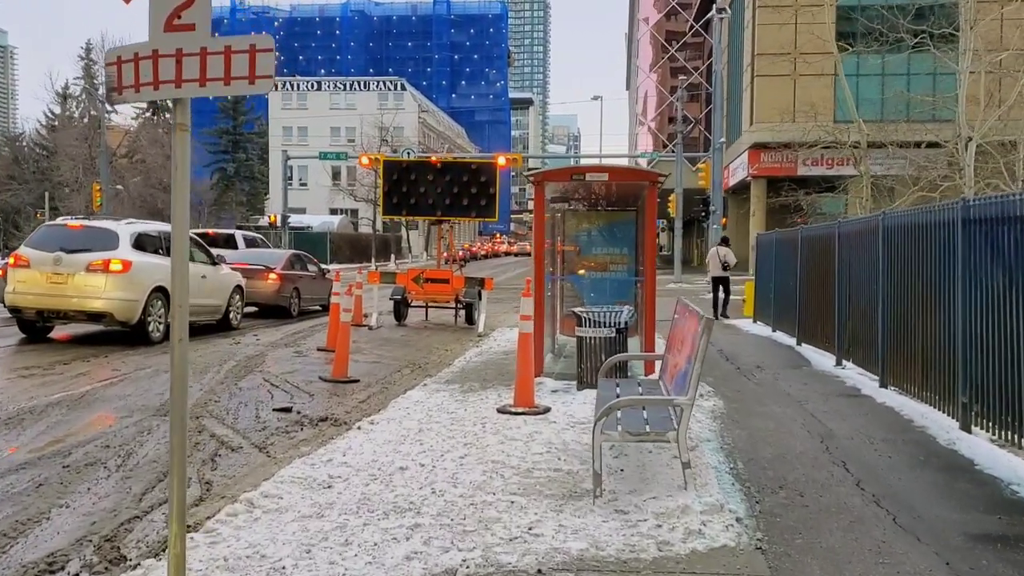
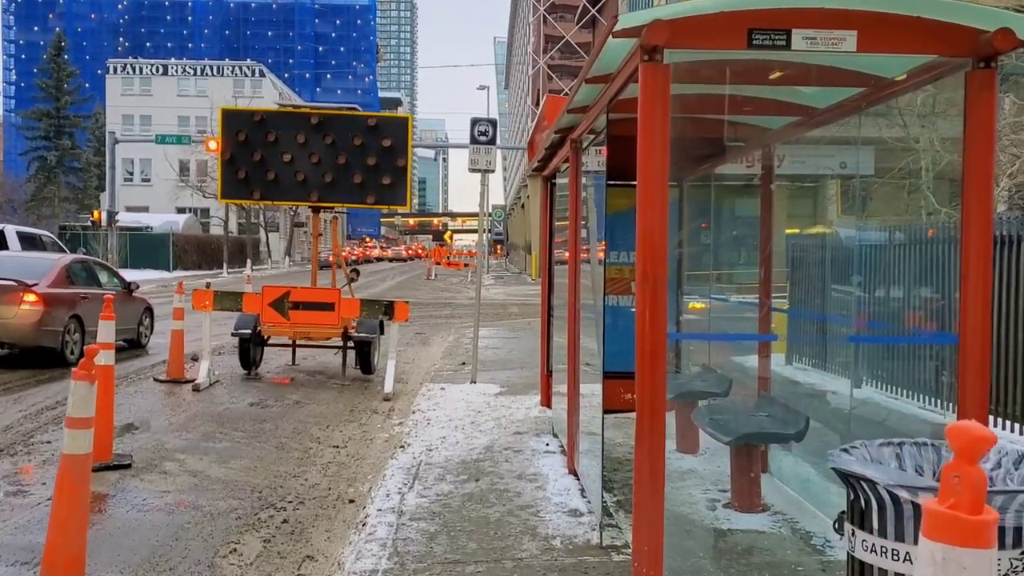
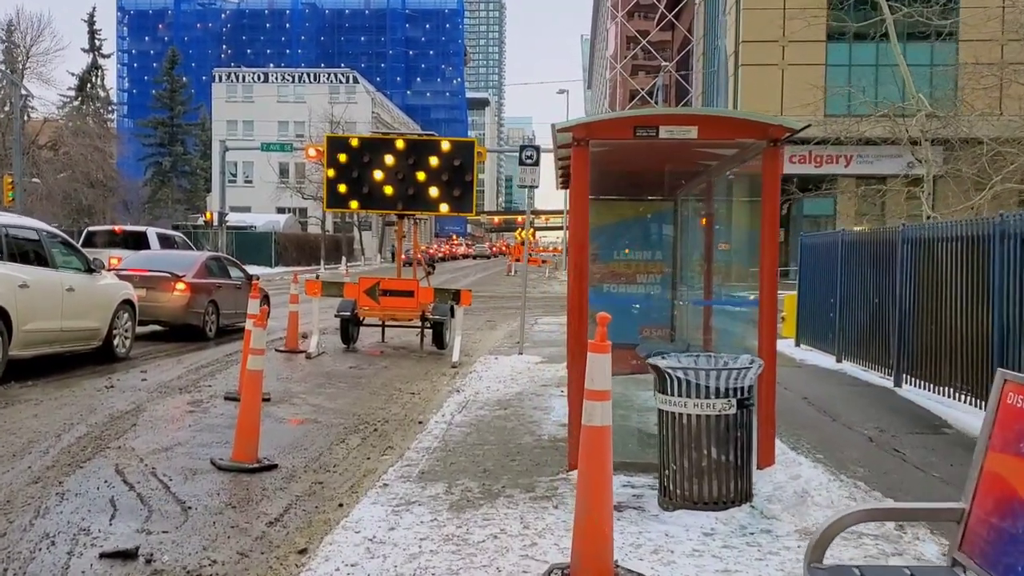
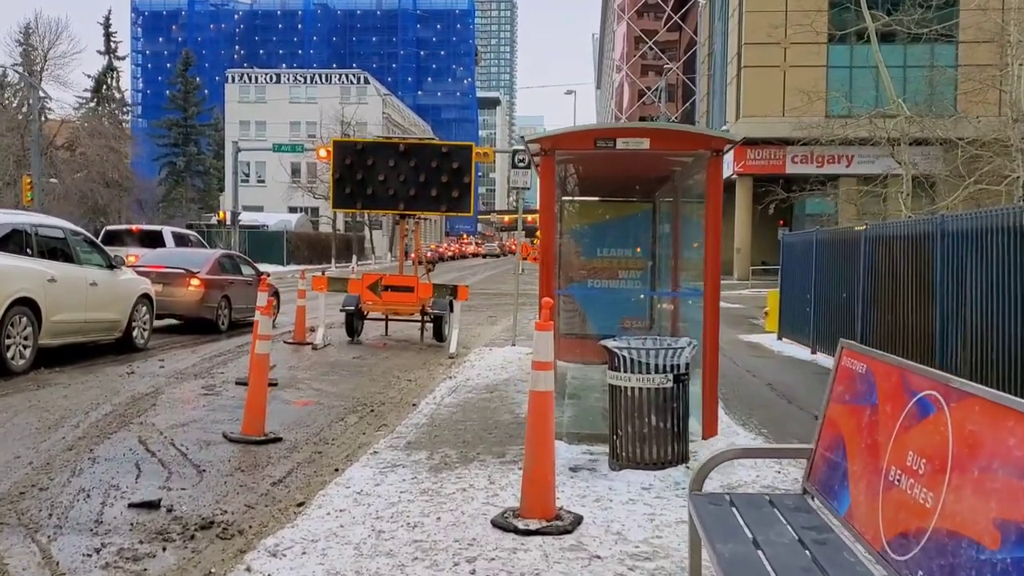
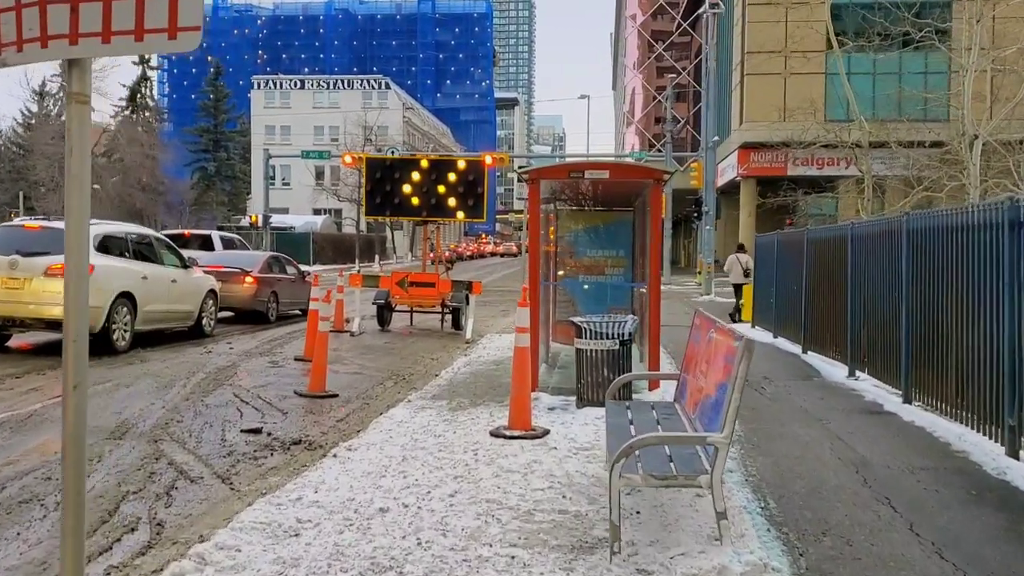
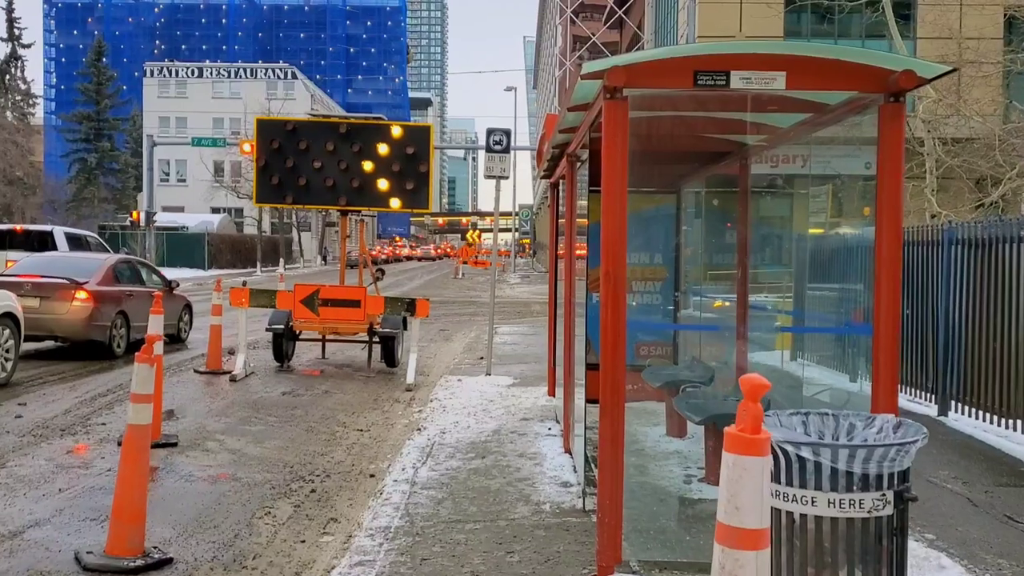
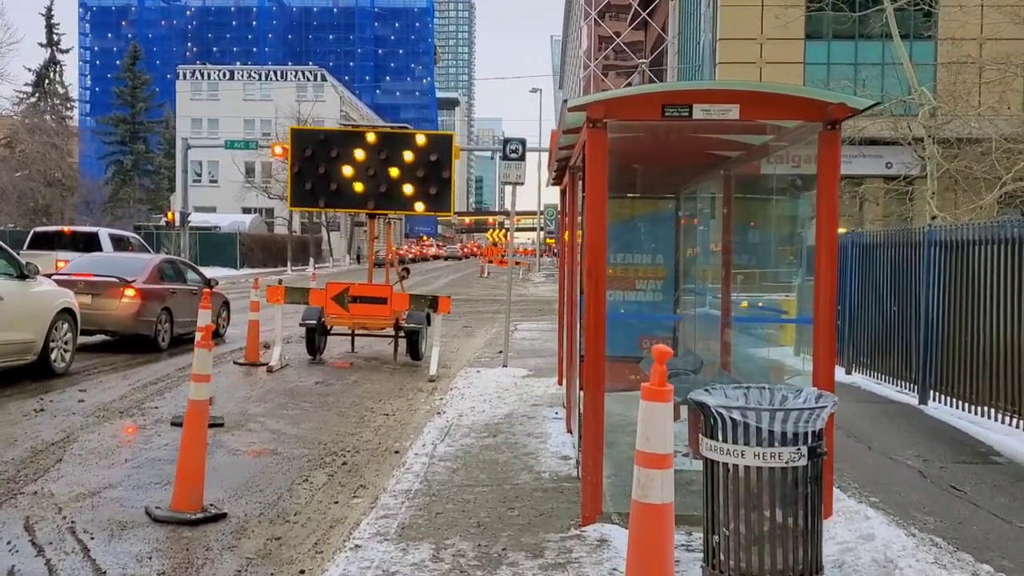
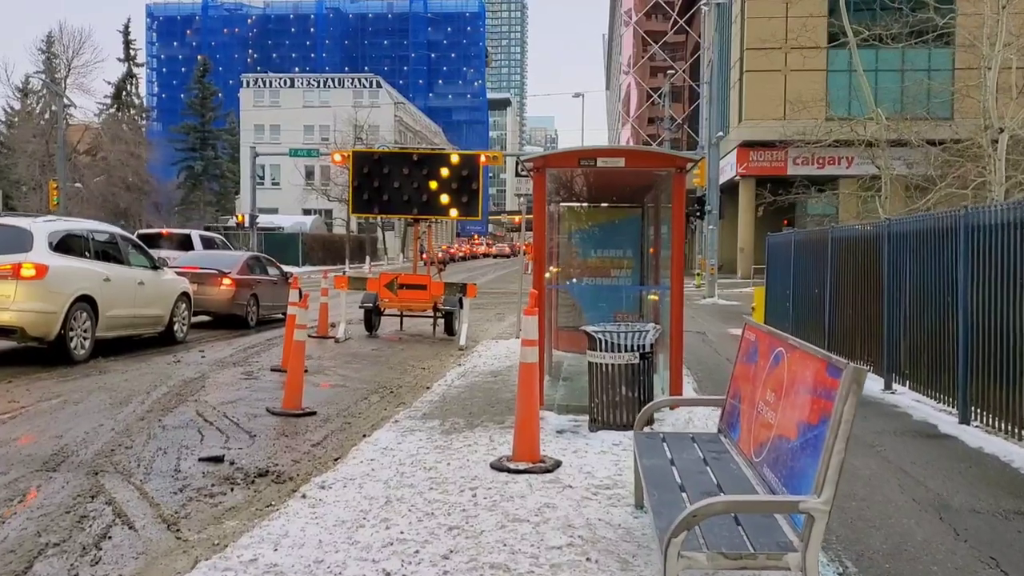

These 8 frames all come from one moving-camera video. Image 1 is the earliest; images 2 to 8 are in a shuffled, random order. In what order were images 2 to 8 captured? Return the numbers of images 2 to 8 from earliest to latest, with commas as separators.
5, 8, 4, 3, 7, 6, 2
